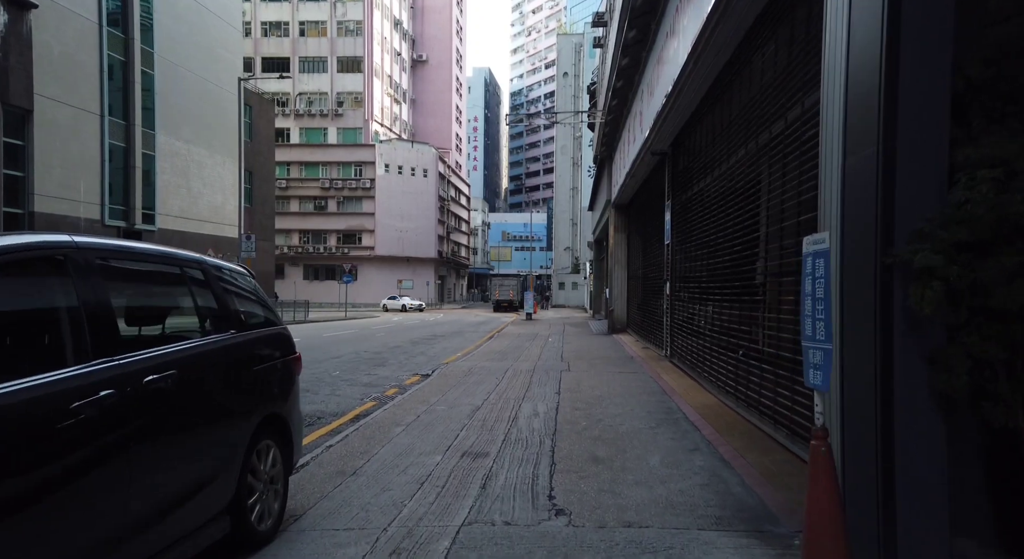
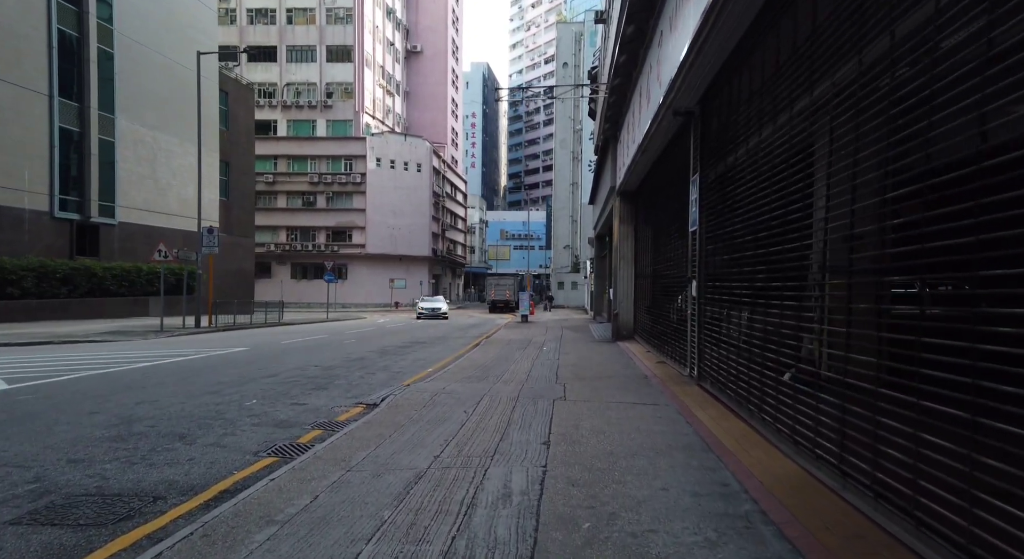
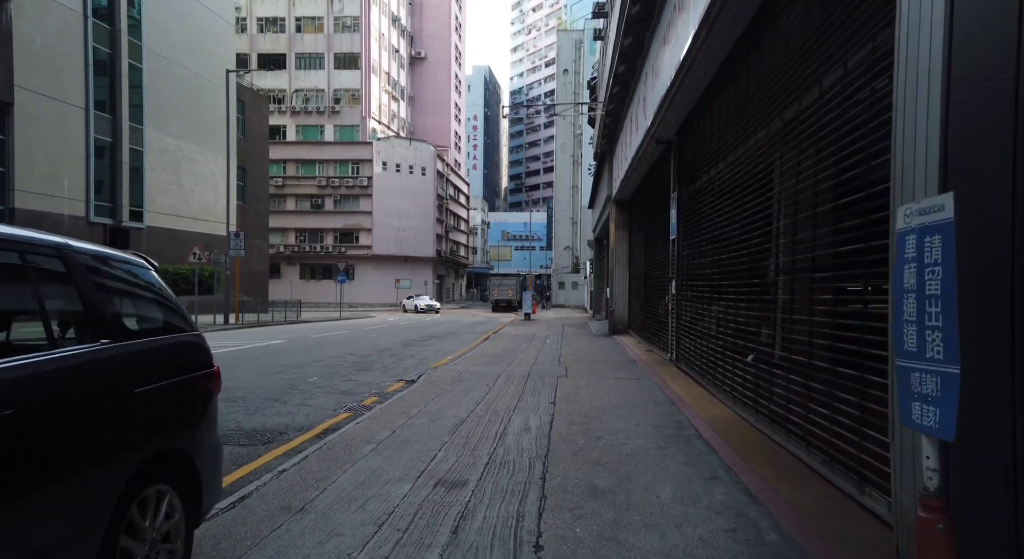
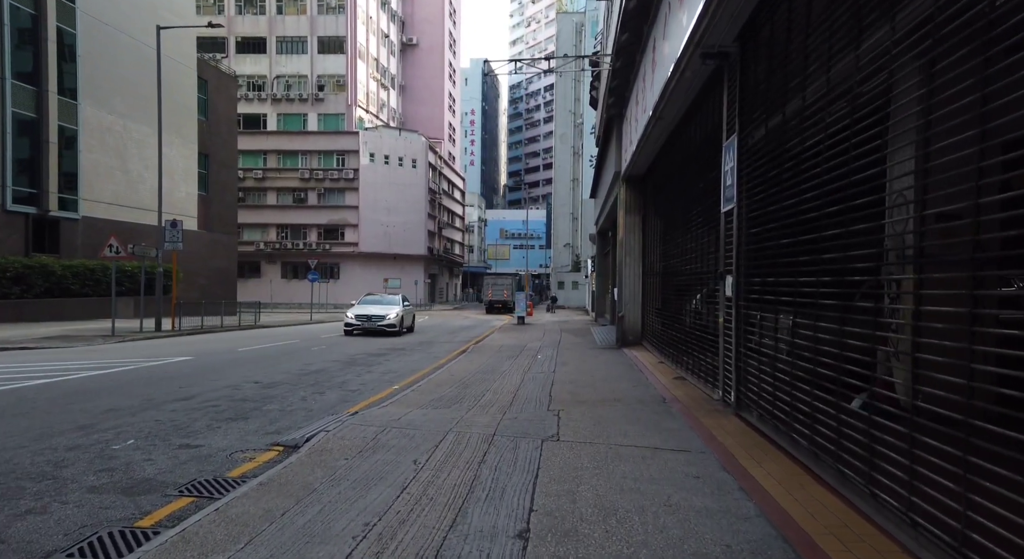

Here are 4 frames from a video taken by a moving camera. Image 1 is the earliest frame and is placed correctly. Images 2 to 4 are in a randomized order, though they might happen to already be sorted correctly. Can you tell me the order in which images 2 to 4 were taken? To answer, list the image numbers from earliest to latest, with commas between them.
3, 2, 4
